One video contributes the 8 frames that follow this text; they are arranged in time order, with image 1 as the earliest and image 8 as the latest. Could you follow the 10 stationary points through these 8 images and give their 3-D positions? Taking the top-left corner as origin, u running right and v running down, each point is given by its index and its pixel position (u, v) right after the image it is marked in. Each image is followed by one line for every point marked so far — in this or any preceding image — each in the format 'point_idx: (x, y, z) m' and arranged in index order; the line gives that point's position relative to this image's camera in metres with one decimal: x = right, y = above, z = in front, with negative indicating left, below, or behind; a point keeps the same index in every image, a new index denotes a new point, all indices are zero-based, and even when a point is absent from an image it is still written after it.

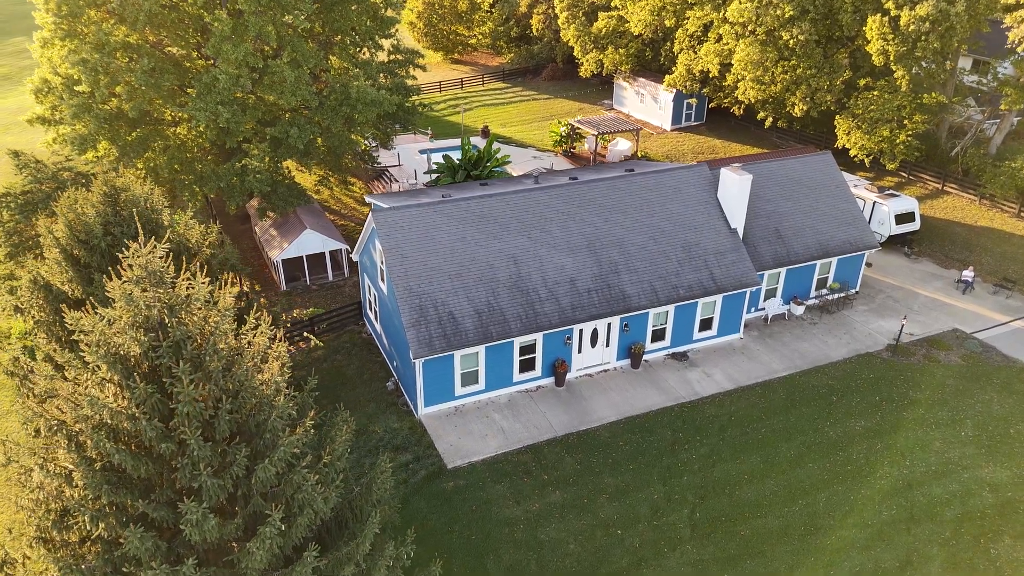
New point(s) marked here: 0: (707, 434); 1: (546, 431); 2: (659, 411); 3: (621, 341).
0: (+4.5, -3.4, +17.6) m
1: (+0.8, -3.3, +17.6) m
2: (+3.5, -3.0, +18.4) m
3: (+2.8, -1.4, +19.7) m
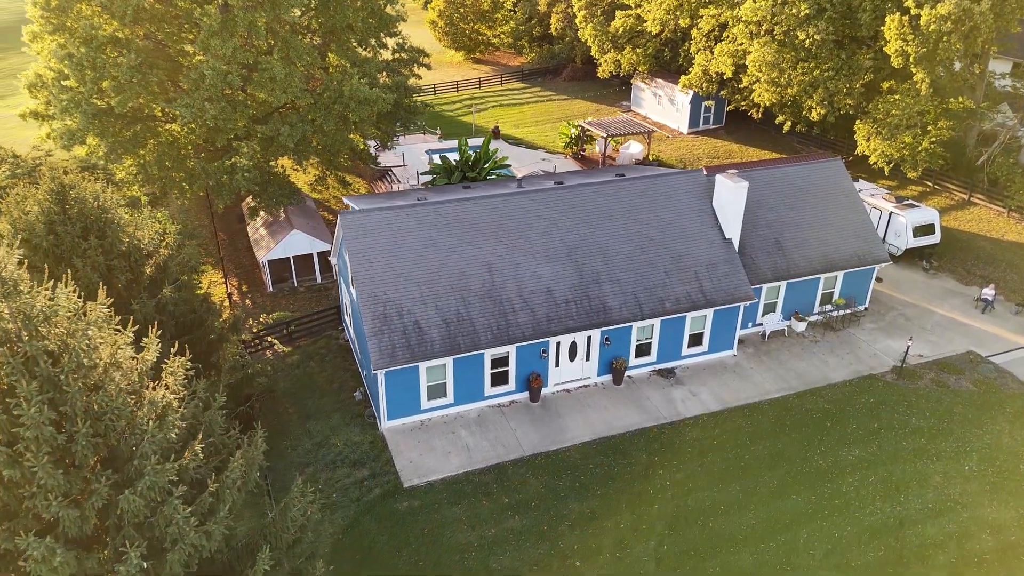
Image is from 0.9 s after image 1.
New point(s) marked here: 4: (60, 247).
0: (+3.7, -3.7, +16.5) m
1: (0.0, -3.5, +16.7) m
2: (+2.8, -3.3, +17.3) m
3: (+2.2, -1.7, +18.7) m
4: (-8.3, +0.8, +14.2) m
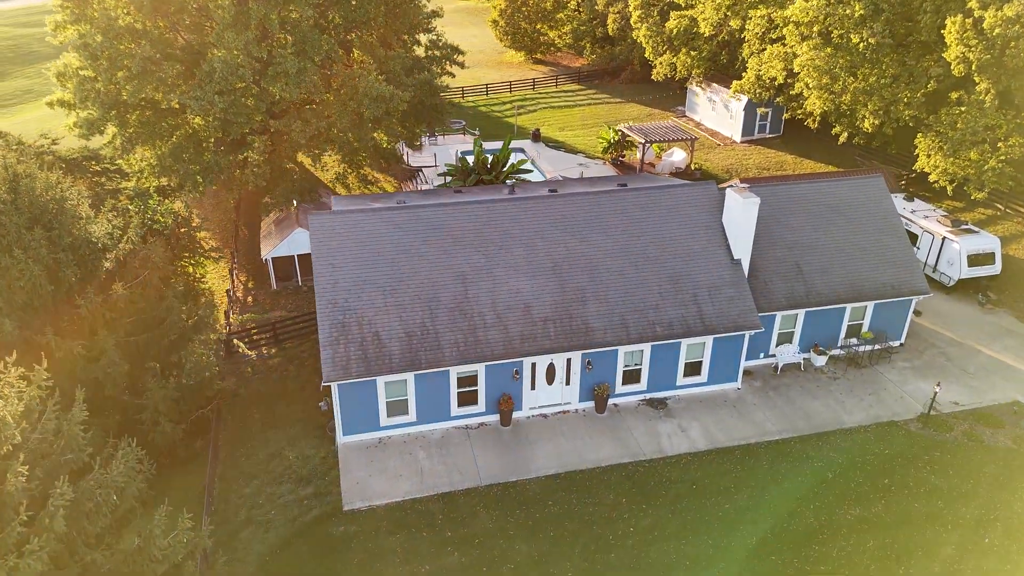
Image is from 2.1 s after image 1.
0: (+2.8, -4.2, +14.8) m
1: (-0.9, -3.8, +15.4) m
2: (+2.0, -3.7, +15.7) m
3: (+1.6, -2.1, +17.2) m
4: (-9.2, +0.9, +13.9) m
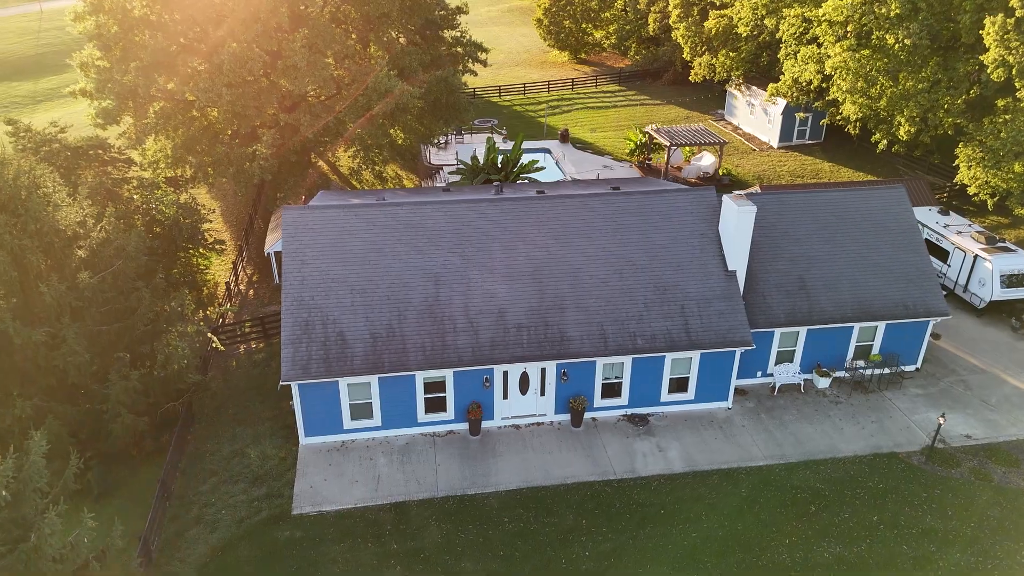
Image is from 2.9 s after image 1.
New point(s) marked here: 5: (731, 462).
0: (+2.0, -4.4, +13.9) m
1: (-1.6, -3.9, +14.8) m
2: (+1.2, -3.9, +14.9) m
3: (+1.0, -2.2, +16.4) m
4: (-9.9, +1.2, +13.9) m
5: (+4.5, -3.5, +15.5) m
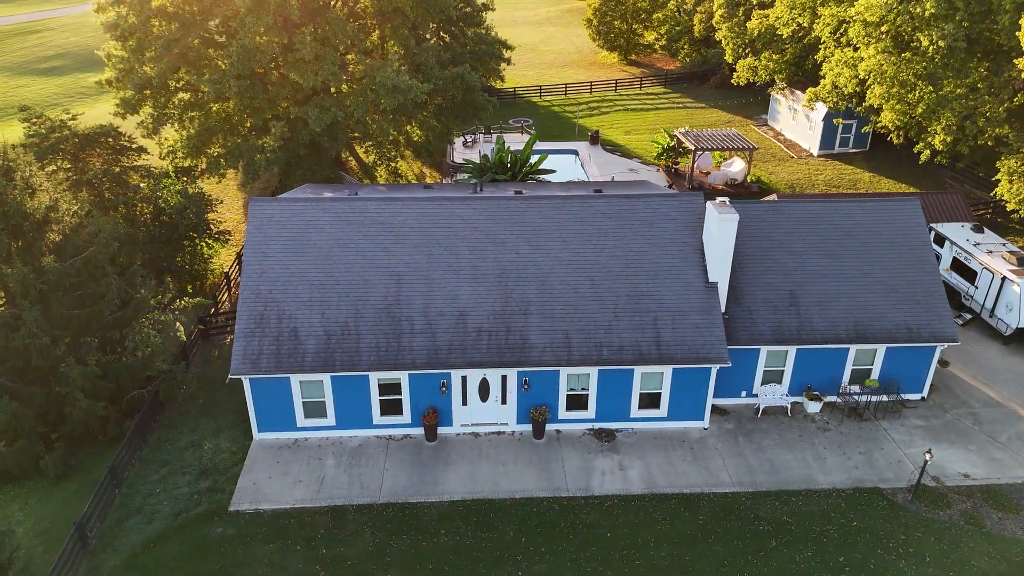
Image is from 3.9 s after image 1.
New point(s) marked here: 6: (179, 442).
0: (+0.8, -4.5, +13.2) m
1: (-2.7, -3.8, +14.3) m
2: (+0.2, -3.9, +14.2) m
3: (+0.2, -2.3, +15.7) m
4: (-10.7, +1.6, +14.2) m
5: (+3.5, -3.8, +14.5) m
6: (-7.0, -3.2, +16.0) m
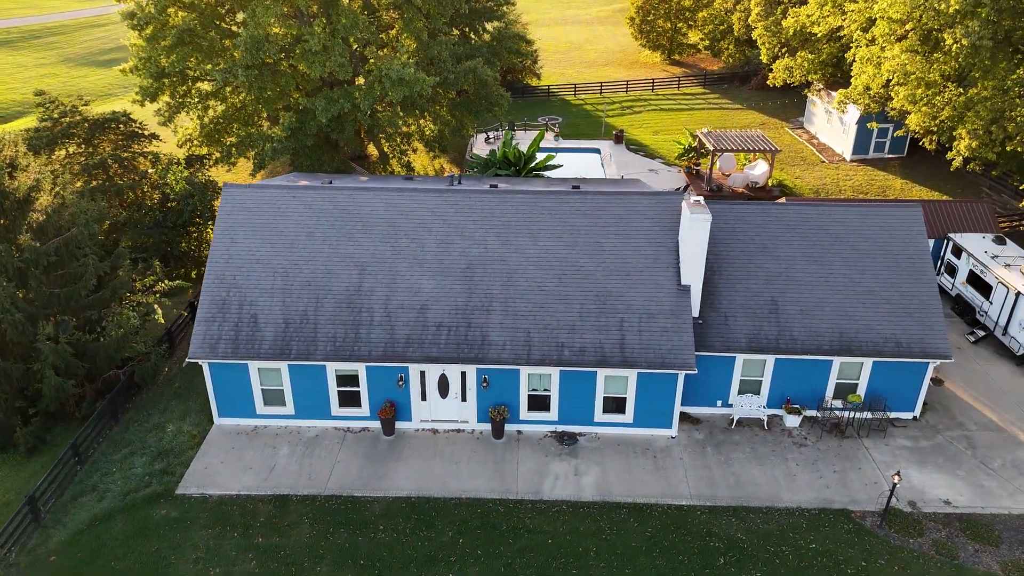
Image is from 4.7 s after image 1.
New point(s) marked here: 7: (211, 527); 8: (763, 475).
0: (-0.2, -4.4, +12.8) m
1: (-3.6, -3.6, +14.2) m
2: (-0.8, -3.9, +13.8) m
3: (-0.6, -2.2, +15.3) m
4: (-11.4, +2.1, +14.6) m
5: (+2.5, -3.8, +13.9) m
6: (-7.8, -2.9, +16.2) m
7: (-5.2, -4.2, +13.3) m
8: (+4.8, -3.5, +14.4) m
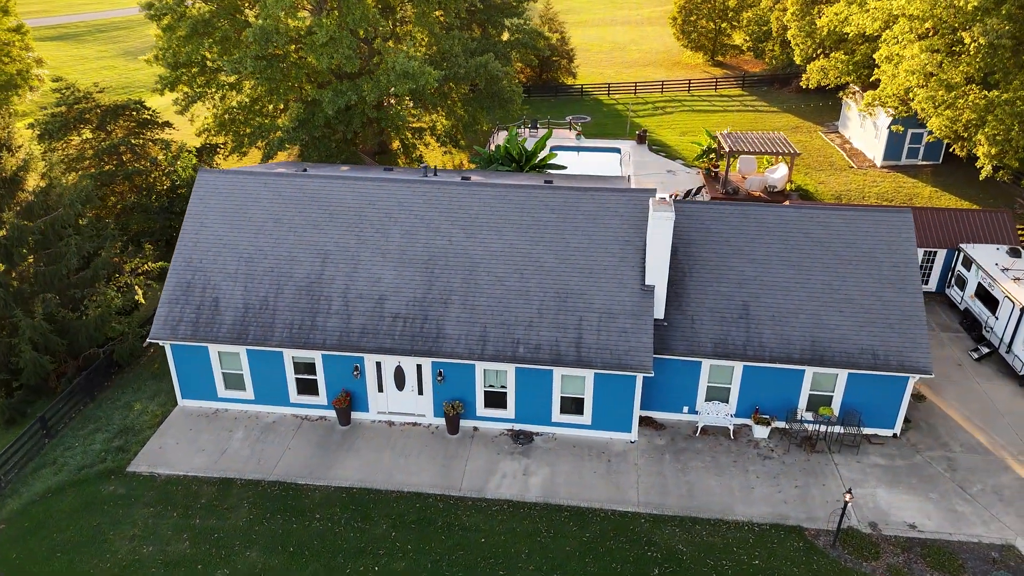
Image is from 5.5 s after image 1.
0: (-1.4, -4.3, +12.5) m
1: (-4.6, -3.4, +14.2) m
2: (-1.8, -3.7, +13.6) m
3: (-1.5, -2.1, +15.1) m
4: (-12.2, +2.6, +15.3) m
5: (+1.5, -3.8, +13.5) m
6: (-8.6, -2.5, +16.6) m
7: (-6.3, -3.8, +13.4) m
8: (+3.8, -3.6, +13.8) m
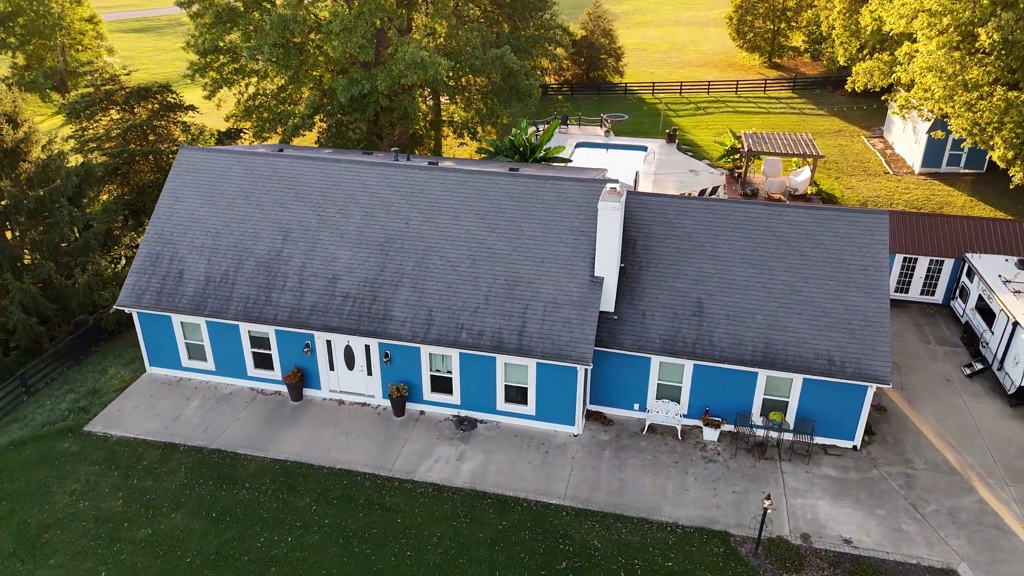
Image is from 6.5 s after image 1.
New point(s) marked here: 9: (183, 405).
0: (-2.8, -3.9, +12.6) m
1: (-5.8, -2.9, +14.6) m
2: (-3.1, -3.3, +13.7) m
3: (-2.5, -1.7, +15.2) m
4: (-12.9, +3.5, +16.4) m
5: (+0.2, -3.5, +13.3) m
6: (-9.4, -1.8, +17.3) m
7: (-7.5, -3.2, +14.0) m
8: (+2.5, -3.5, +13.4) m
9: (-6.6, -2.4, +15.5) m
